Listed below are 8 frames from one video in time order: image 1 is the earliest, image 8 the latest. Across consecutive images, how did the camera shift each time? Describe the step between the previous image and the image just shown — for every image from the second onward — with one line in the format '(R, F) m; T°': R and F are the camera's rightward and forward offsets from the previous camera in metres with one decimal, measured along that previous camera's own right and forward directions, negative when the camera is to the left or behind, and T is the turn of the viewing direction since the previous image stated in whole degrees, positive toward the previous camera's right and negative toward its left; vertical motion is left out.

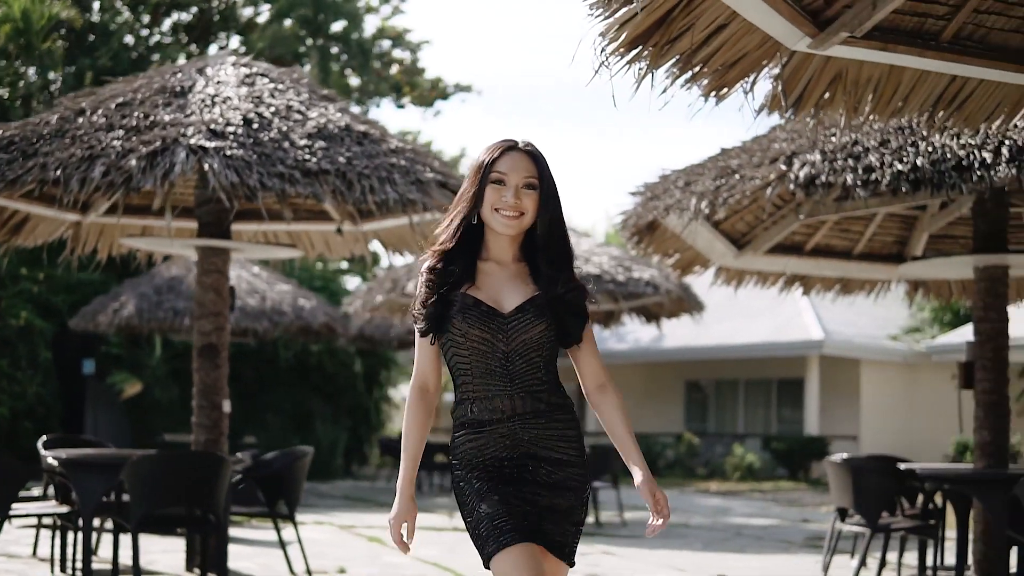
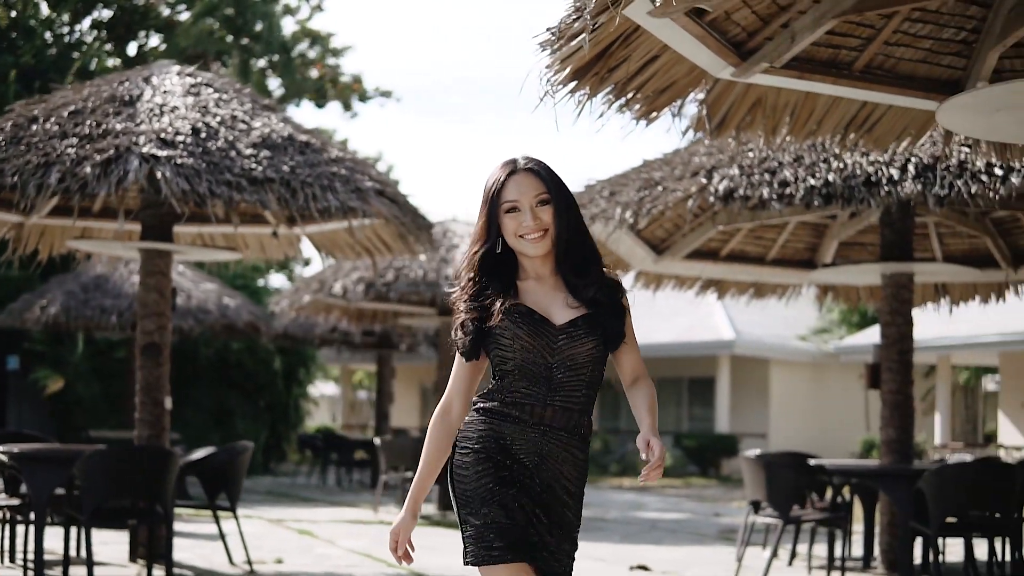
(-0.1, -0.4) m; +3°
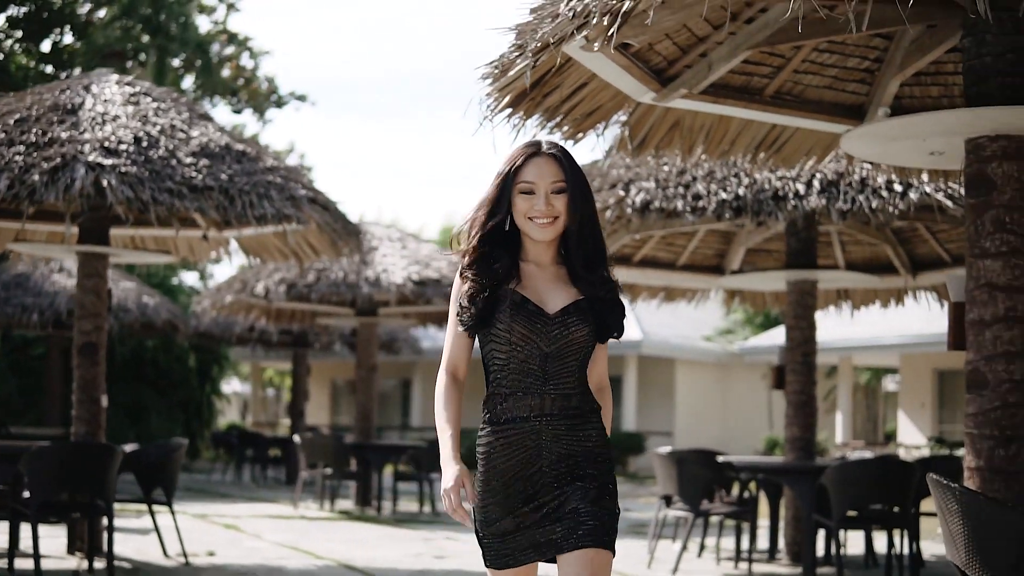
(-0.1, -0.4) m; +3°
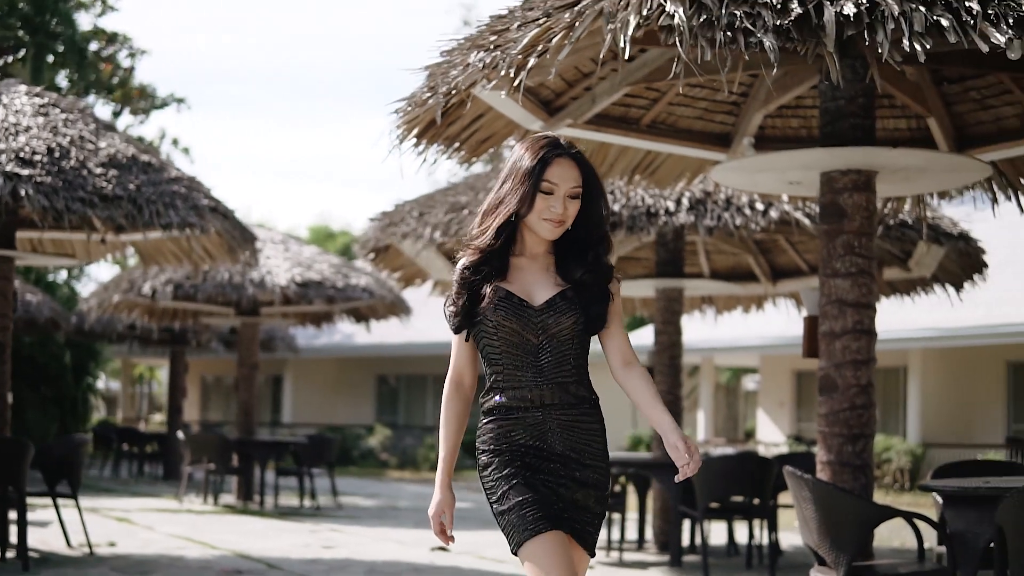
(-0.1, -0.6) m; +4°
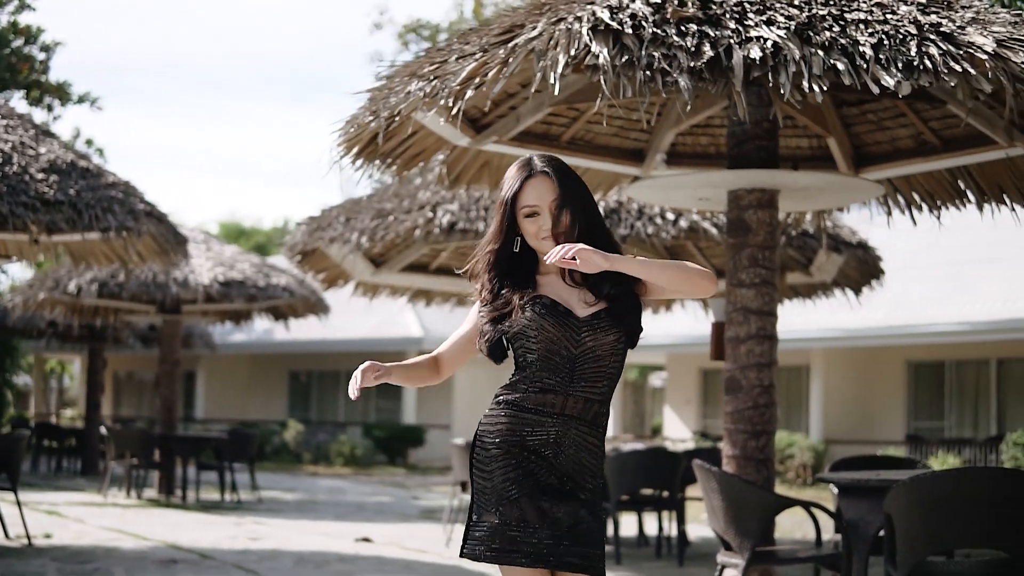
(-0.1, -0.4) m; +3°
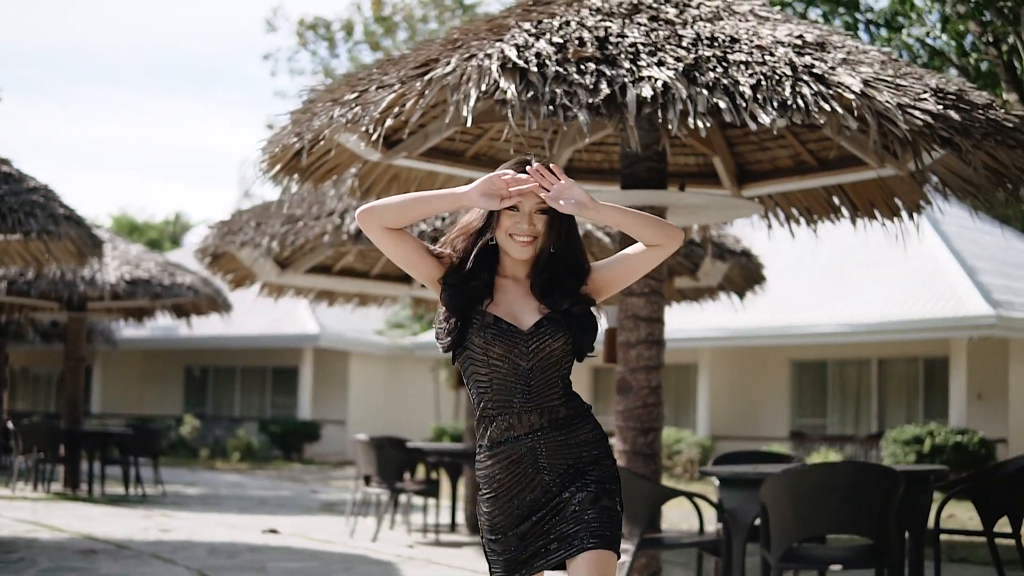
(-0.1, -0.5) m; +3°
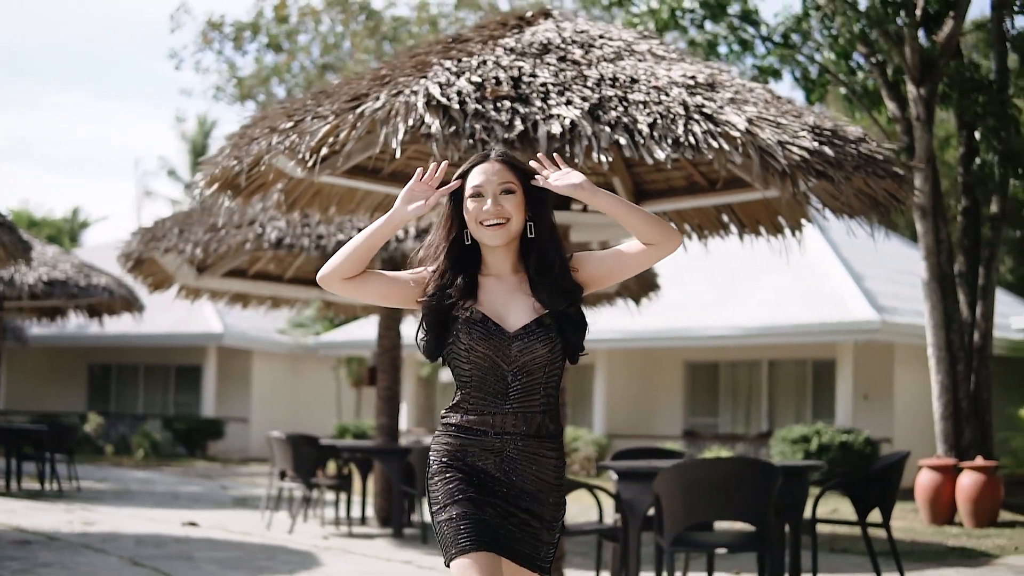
(-0.1, -0.6) m; +3°
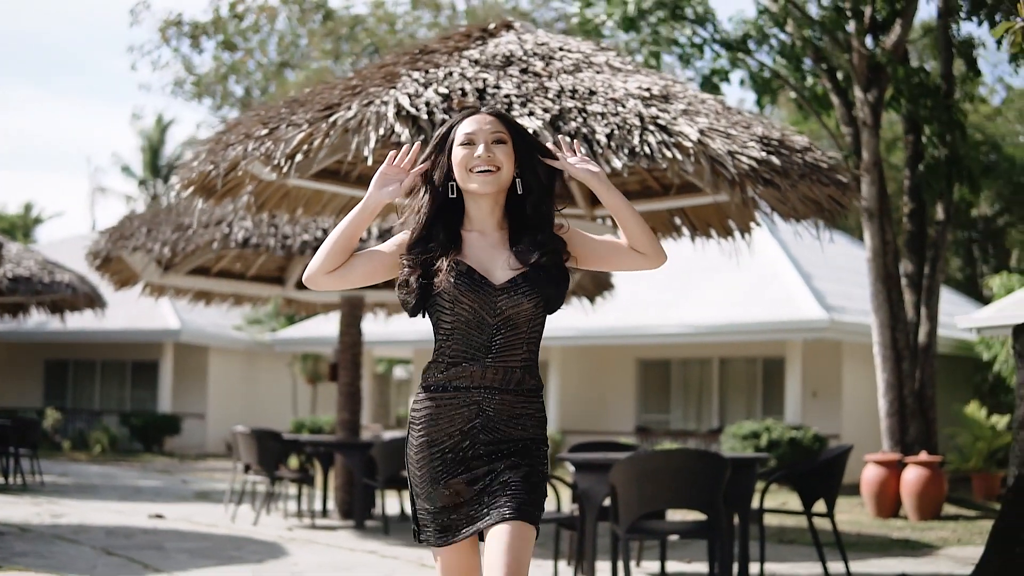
(0.0, -0.3) m; +1°
